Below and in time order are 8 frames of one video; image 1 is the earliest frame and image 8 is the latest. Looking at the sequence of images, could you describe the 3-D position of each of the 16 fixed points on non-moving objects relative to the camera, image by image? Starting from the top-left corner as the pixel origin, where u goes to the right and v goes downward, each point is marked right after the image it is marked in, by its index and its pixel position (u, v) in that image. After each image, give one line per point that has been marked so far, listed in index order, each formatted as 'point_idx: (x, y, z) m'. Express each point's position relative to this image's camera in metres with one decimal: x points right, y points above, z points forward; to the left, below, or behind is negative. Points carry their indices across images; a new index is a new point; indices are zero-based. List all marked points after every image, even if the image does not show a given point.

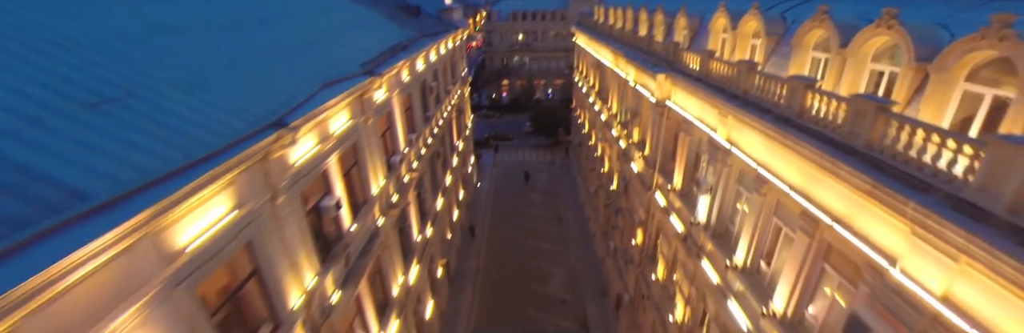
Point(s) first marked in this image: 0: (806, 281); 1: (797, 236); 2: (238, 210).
0: (+5.3, -2.0, +7.5) m
1: (+5.3, -1.2, +7.7) m
2: (-3.9, -0.6, +6.1) m
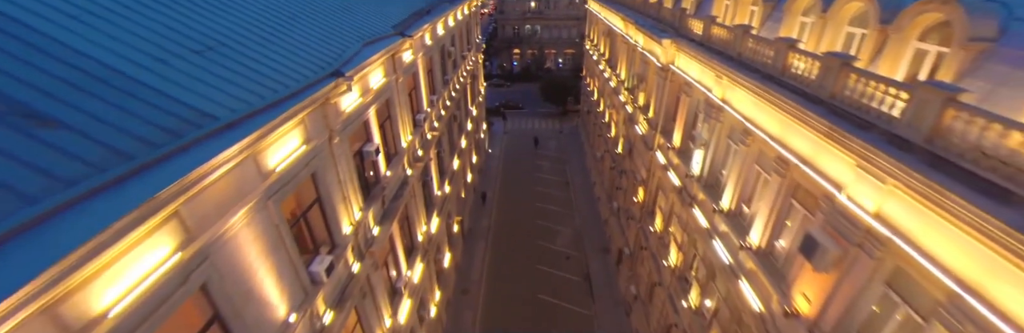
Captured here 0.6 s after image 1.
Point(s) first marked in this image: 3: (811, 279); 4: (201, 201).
0: (+5.6, -1.0, +8.7) m
1: (+5.6, -0.2, +8.9) m
2: (-3.6, +0.4, +7.5) m
3: (+5.5, -2.1, +7.6) m
4: (-3.8, -0.4, +5.2) m
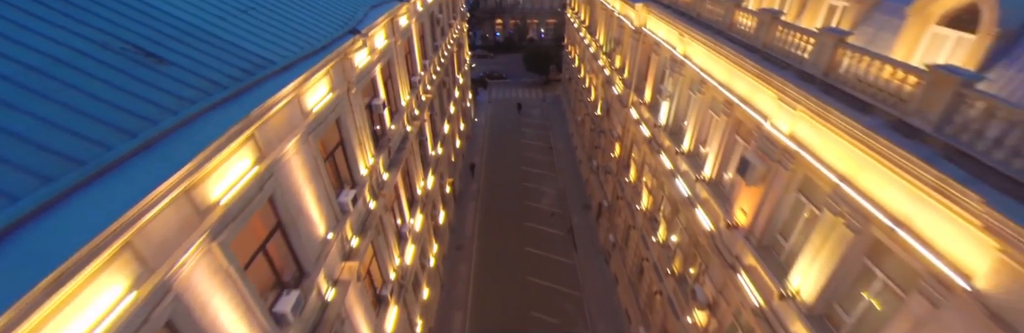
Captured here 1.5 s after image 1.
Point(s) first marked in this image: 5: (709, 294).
0: (+5.4, +0.5, +10.5) m
1: (+5.4, +1.3, +10.6) m
2: (-3.8, +1.6, +8.8) m
3: (+5.4, -0.7, +9.4) m
4: (-3.8, +0.6, +6.6) m
5: (+5.3, -3.4, +11.2) m
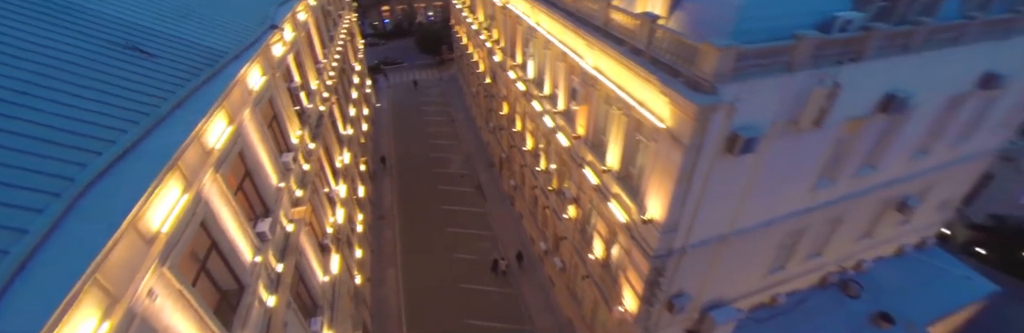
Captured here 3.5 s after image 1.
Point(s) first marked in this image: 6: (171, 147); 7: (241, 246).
0: (+1.9, +2.9, +14.8) m
1: (+1.8, +3.7, +14.9) m
2: (-6.8, +2.5, +11.2) m
3: (+2.3, +1.7, +13.8) m
4: (-6.2, +1.5, +9.1) m
5: (+2.3, -1.0, +15.7) m
6: (-5.1, +0.3, +6.2) m
7: (-6.0, -1.7, +9.1) m
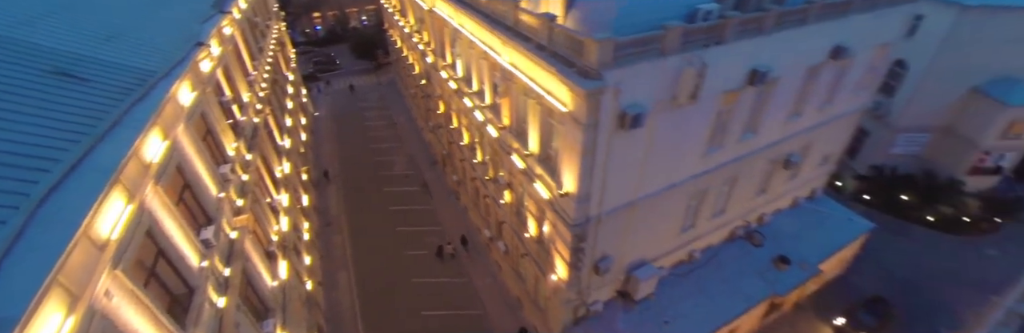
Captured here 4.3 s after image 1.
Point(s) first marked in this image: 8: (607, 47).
0: (-0.9, +3.3, +16.2) m
1: (-1.1, +4.1, +16.2) m
2: (-9.0, +2.1, +11.6) m
3: (-0.2, +2.2, +15.3) m
4: (-8.1, +1.1, +9.6) m
5: (-0.2, -0.5, +17.1) m
6: (-6.6, +0.1, +6.8) m
7: (-7.6, -2.0, +9.6) m
8: (+2.3, +2.8, +9.6) m
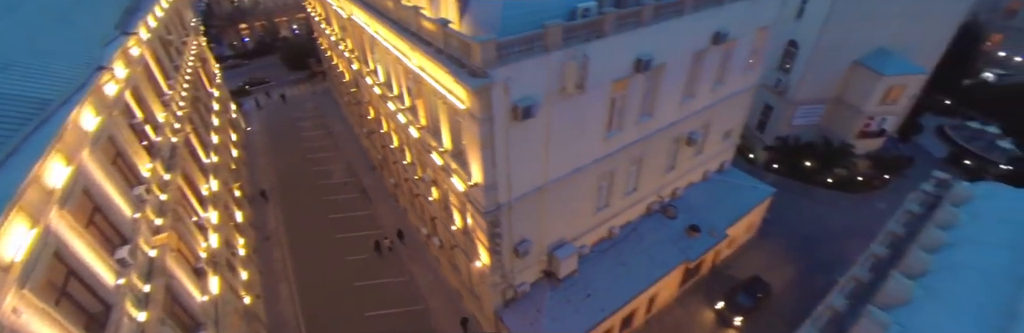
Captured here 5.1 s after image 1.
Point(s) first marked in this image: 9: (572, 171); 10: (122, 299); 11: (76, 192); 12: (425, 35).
0: (-4.4, +3.4, +17.1) m
1: (-4.7, +4.1, +17.1) m
2: (-11.9, +1.5, +11.8) m
3: (-3.6, +2.3, +16.2) m
4: (-10.8, +0.6, +9.8) m
5: (-3.5, -0.4, +18.1) m
6: (-8.9, -0.4, +7.2) m
7: (-10.0, -2.5, +9.9) m
8: (-0.6, +3.1, +10.8) m
9: (+2.2, -0.2, +15.3) m
10: (-9.7, -3.3, +10.2) m
11: (-10.4, -0.6, +9.8) m
12: (-3.0, +4.5, +14.1) m
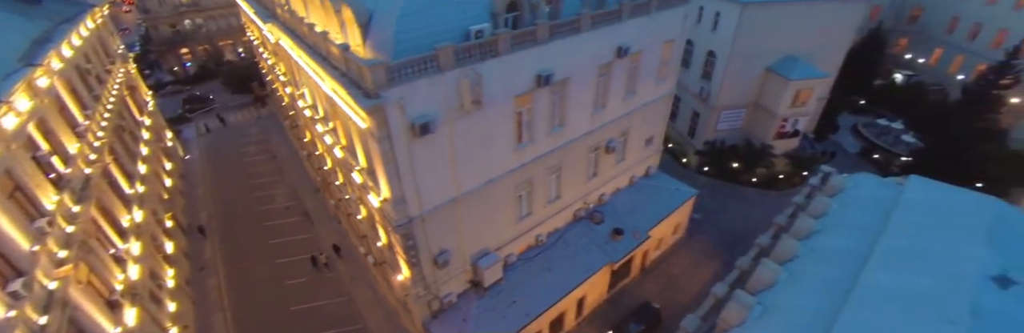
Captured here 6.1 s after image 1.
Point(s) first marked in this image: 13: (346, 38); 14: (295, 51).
0: (-7.9, +2.5, +17.5) m
1: (-8.2, +3.2, +17.5) m
2: (-15.0, +0.5, +11.7) m
3: (-7.0, +1.5, +16.7) m
4: (-13.7, -0.3, +9.8) m
5: (-6.9, -1.2, +18.4) m
6: (-11.6, -1.1, +7.3) m
7: (-12.8, -3.4, +9.8) m
8: (-3.8, +2.7, +11.5) m
9: (-1.0, -0.6, +16.1) m
10: (-12.4, -4.1, +10.1) m
11: (-13.3, -1.4, +9.7) m
12: (-6.4, +3.8, +14.7) m
13: (-5.9, +4.6, +15.0) m
14: (-9.8, +5.2, +18.7) m
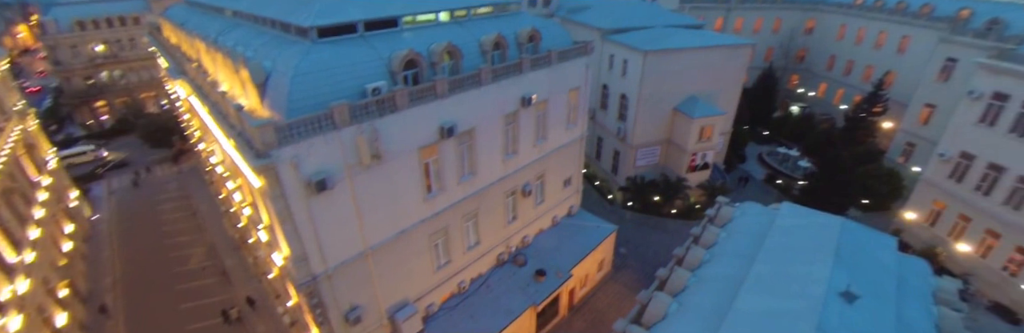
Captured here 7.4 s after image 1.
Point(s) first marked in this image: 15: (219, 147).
0: (-11.7, +0.1, +17.2) m
1: (-12.1, +0.8, +17.2) m
2: (-18.1, -1.8, +10.5) m
3: (-10.7, -0.8, +16.4) m
4: (-16.5, -2.3, +8.7) m
5: (-10.6, -3.7, +17.9) m
6: (-14.2, -2.7, +6.3) m
7: (-15.4, -5.3, +8.6) m
8: (-7.0, +1.0, +11.7) m
9: (-4.6, -2.6, +16.2) m
10: (-15.1, -6.0, +8.8) m
11: (-16.1, -3.4, +8.6) m
12: (-10.0, +1.7, +14.7) m
13: (-9.6, +2.5, +15.1) m
14: (-13.9, +2.5, +18.4) m
15: (-13.0, +0.9, +18.3) m
